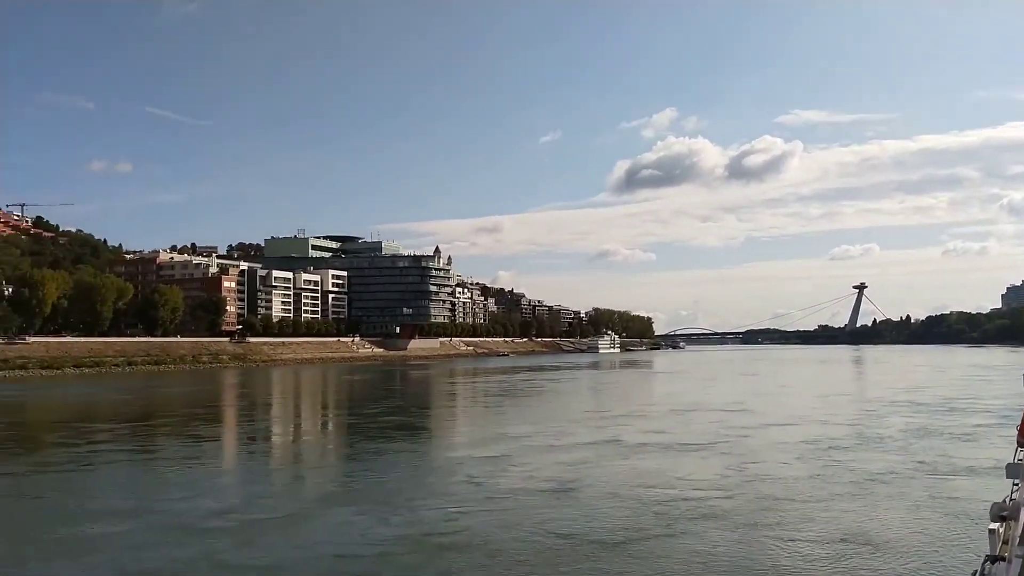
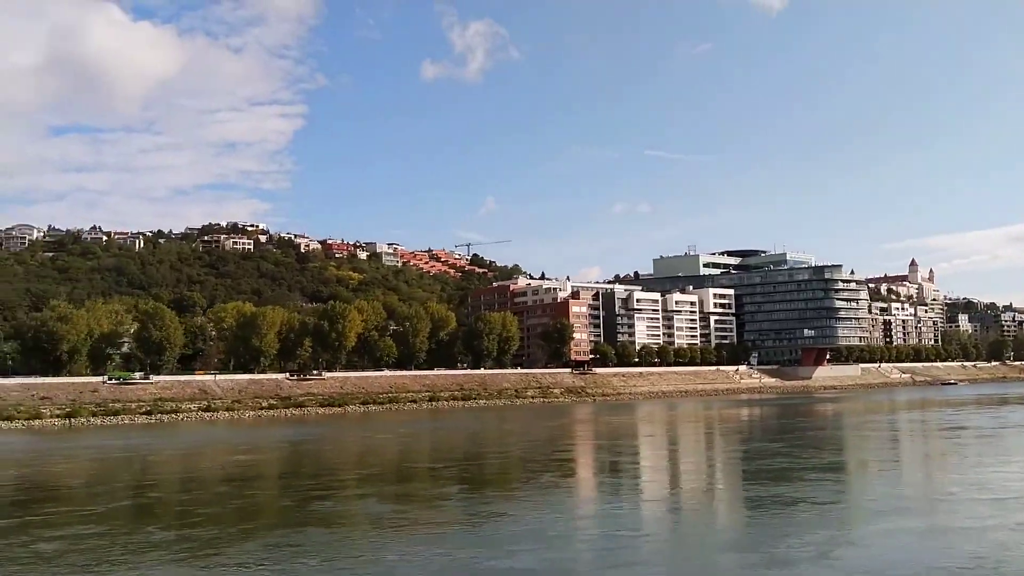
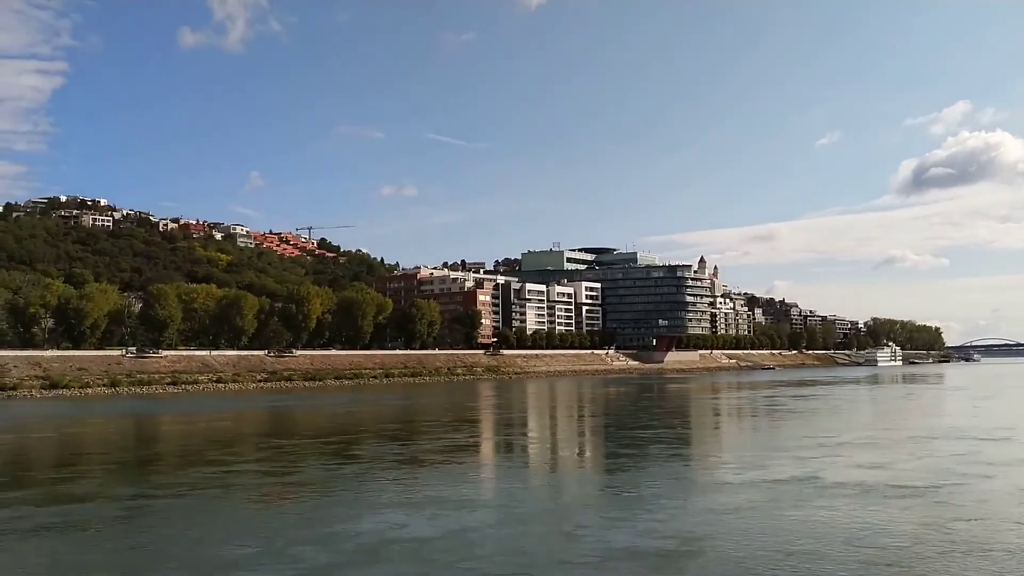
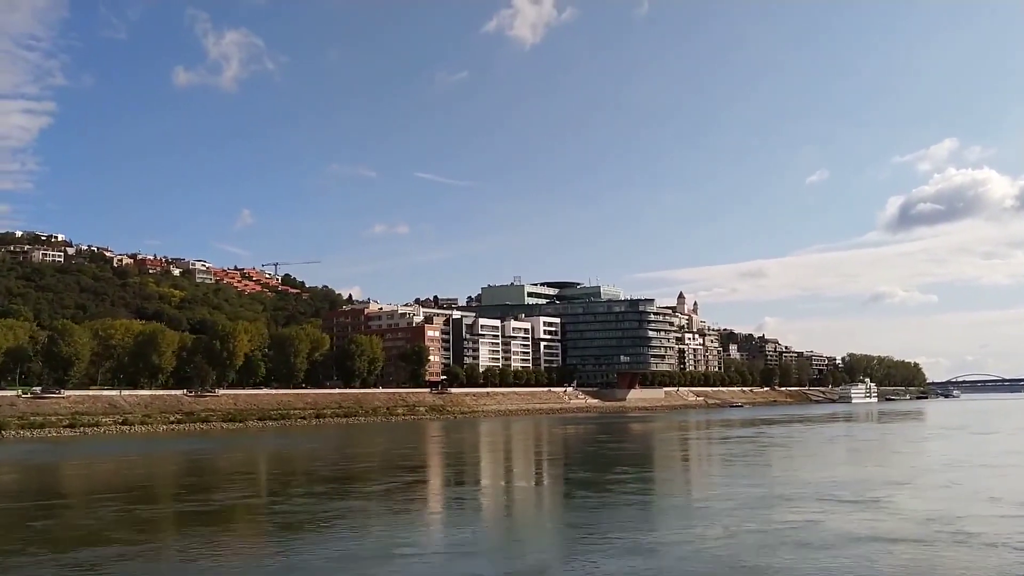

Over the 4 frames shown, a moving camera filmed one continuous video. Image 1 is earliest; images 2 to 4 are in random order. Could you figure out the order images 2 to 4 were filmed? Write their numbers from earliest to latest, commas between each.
3, 4, 2
